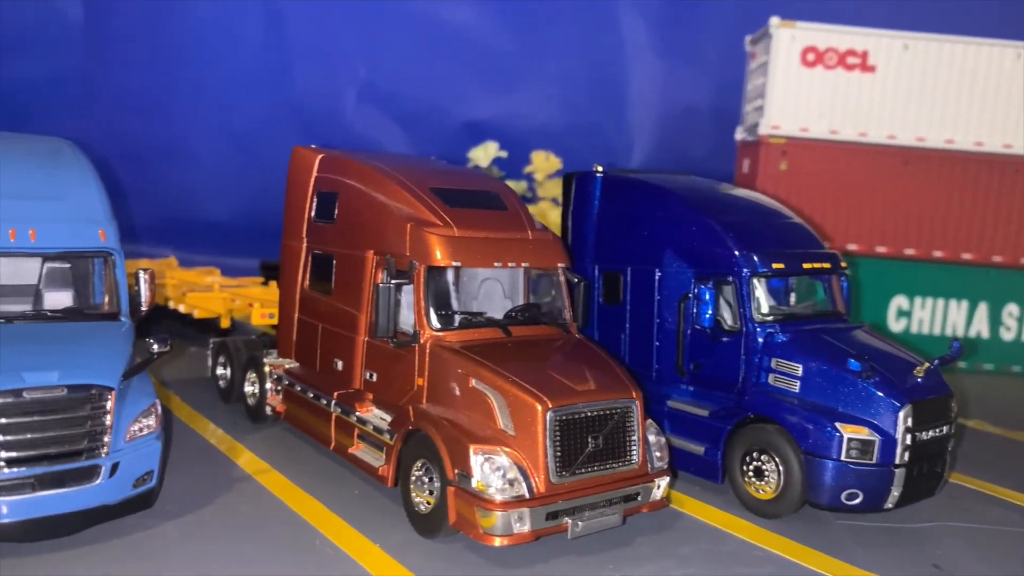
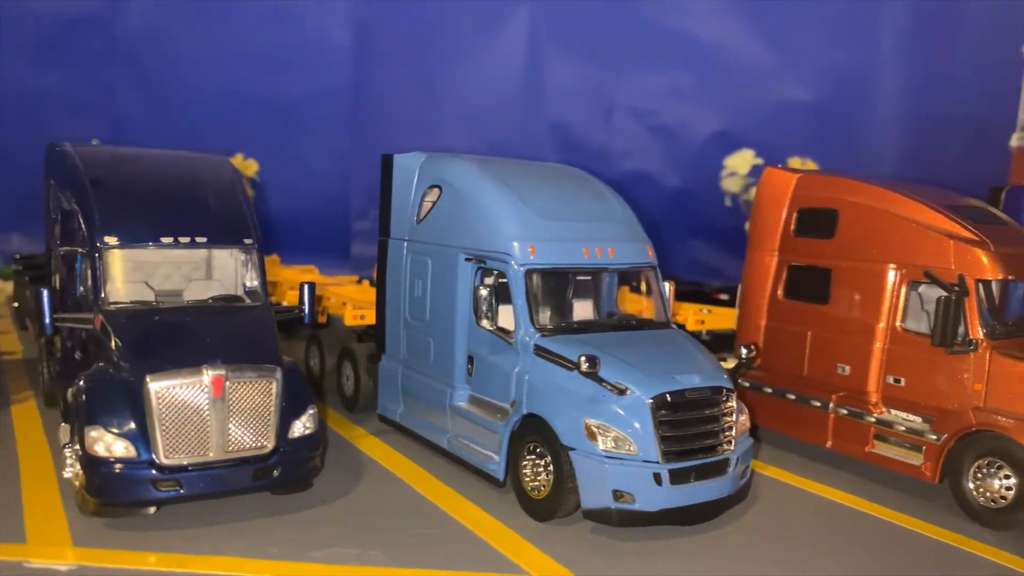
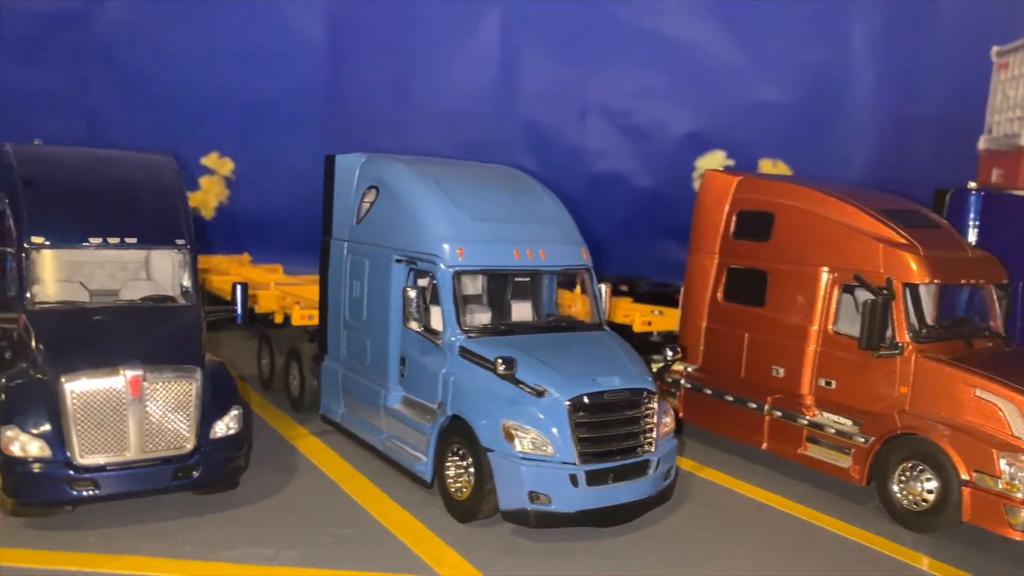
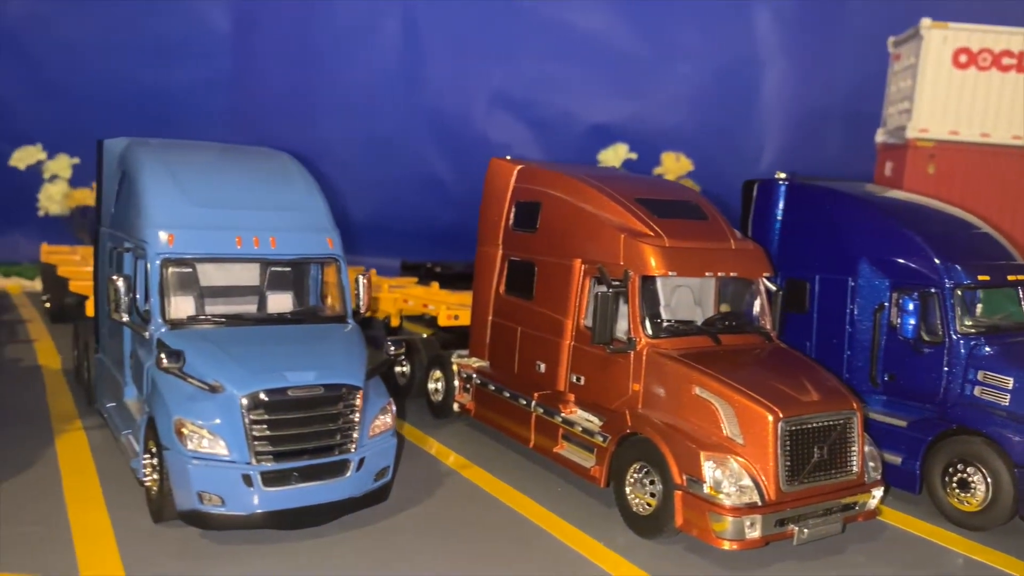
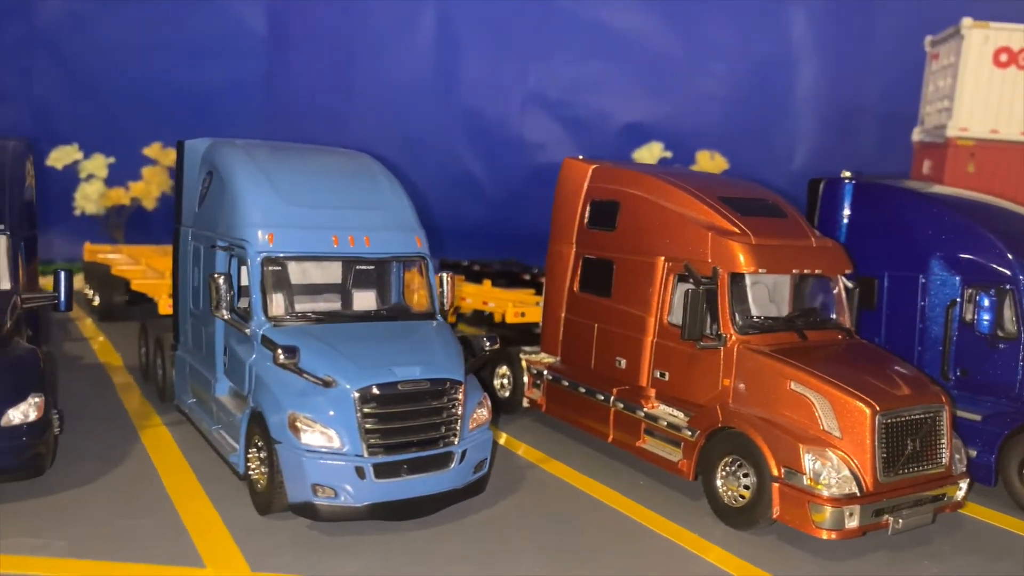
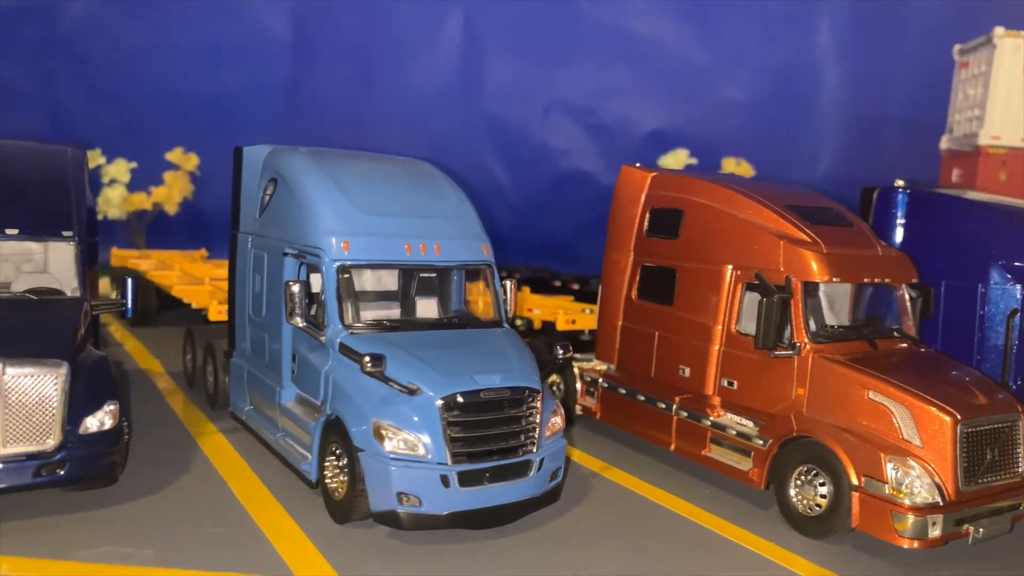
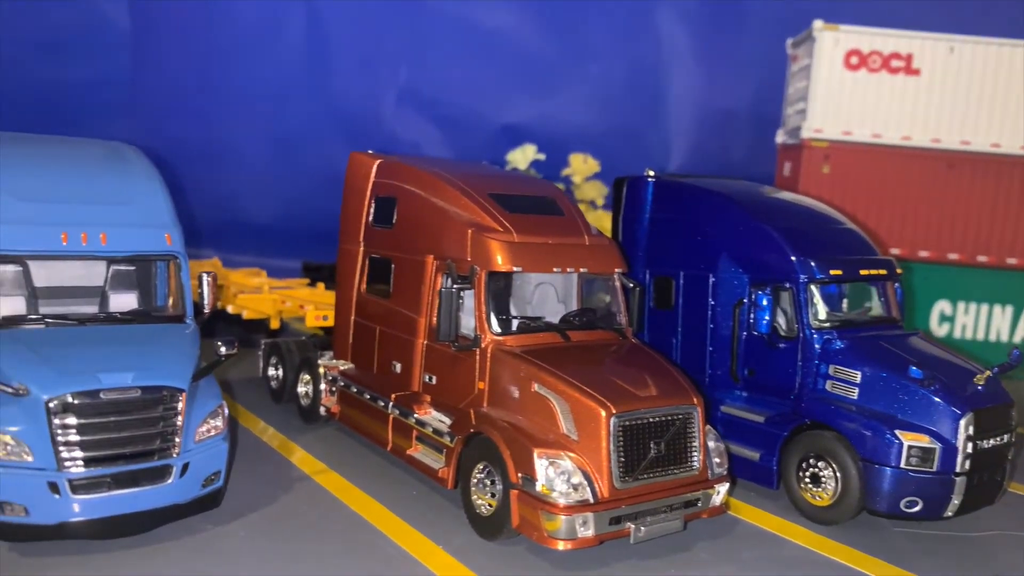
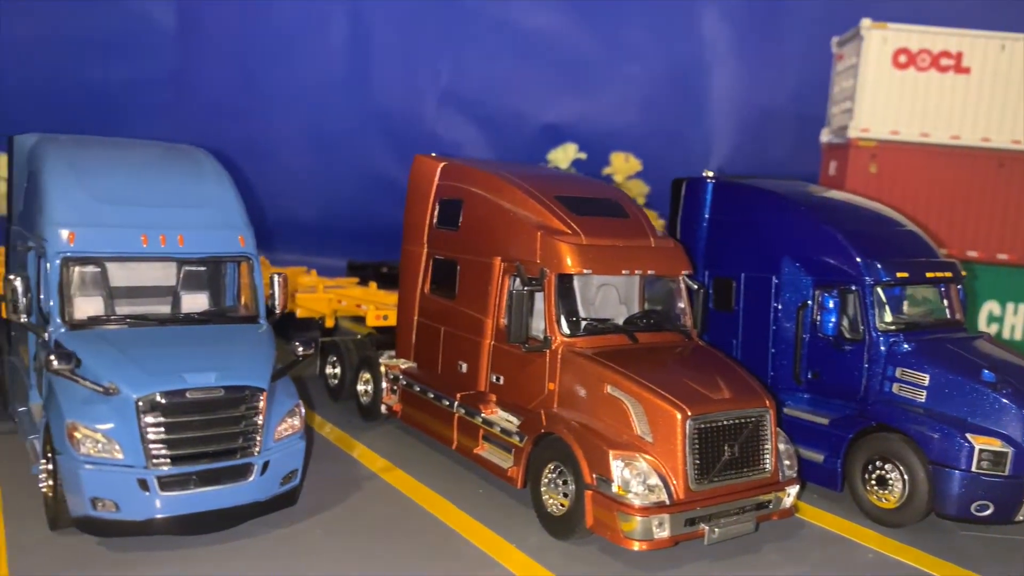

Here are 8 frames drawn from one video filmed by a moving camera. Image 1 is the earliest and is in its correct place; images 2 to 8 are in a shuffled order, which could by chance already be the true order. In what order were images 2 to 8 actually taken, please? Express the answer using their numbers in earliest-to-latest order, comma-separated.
7, 8, 4, 5, 6, 3, 2
